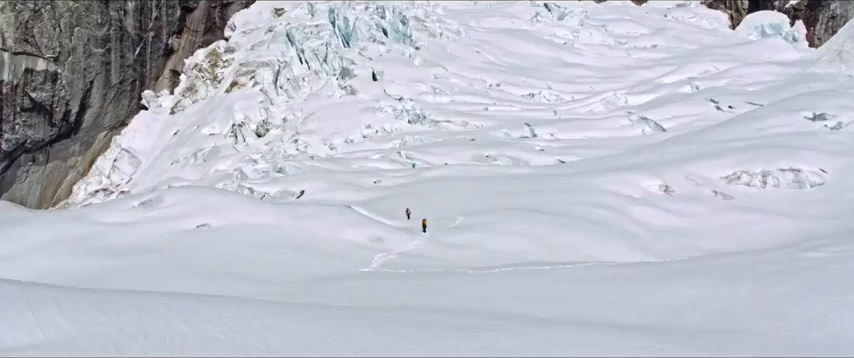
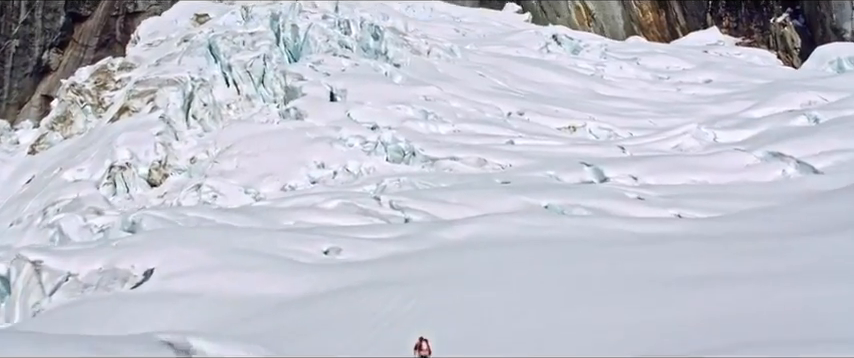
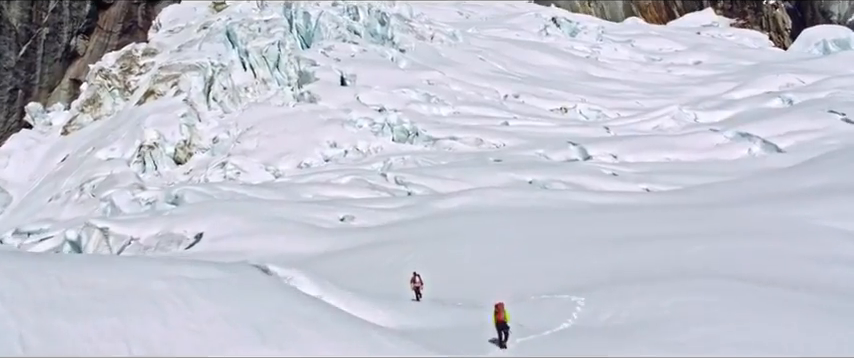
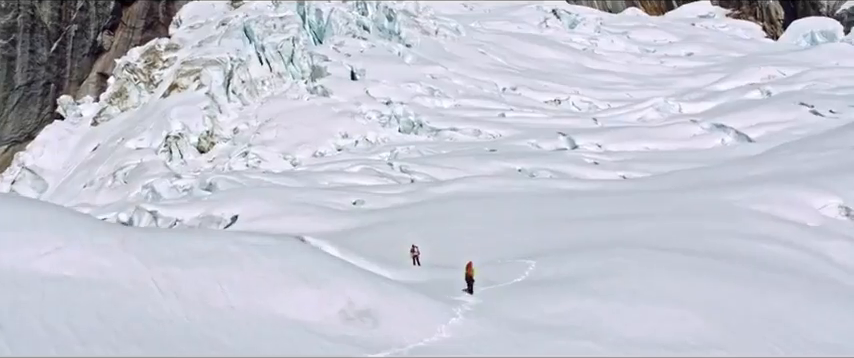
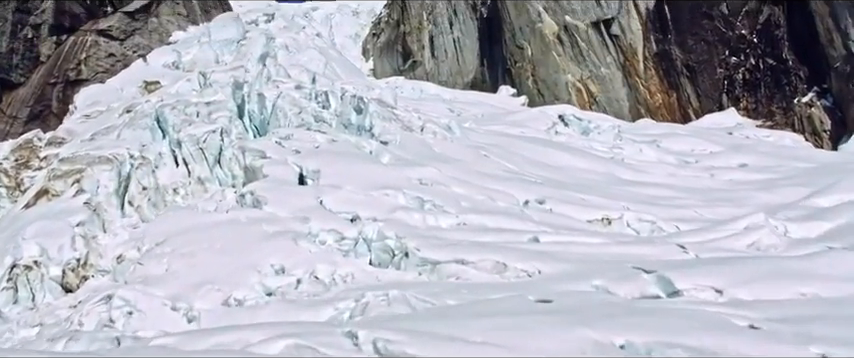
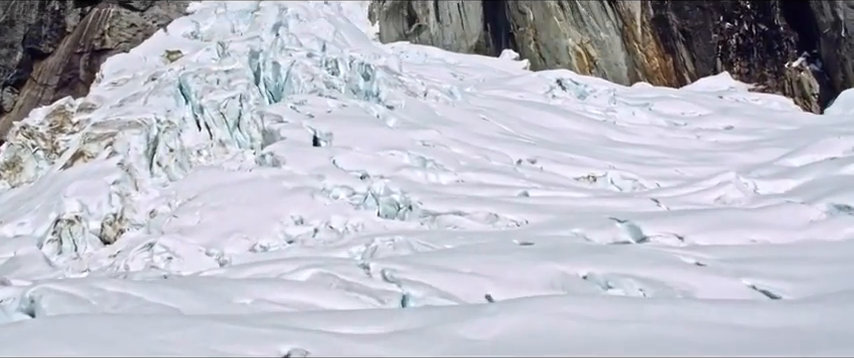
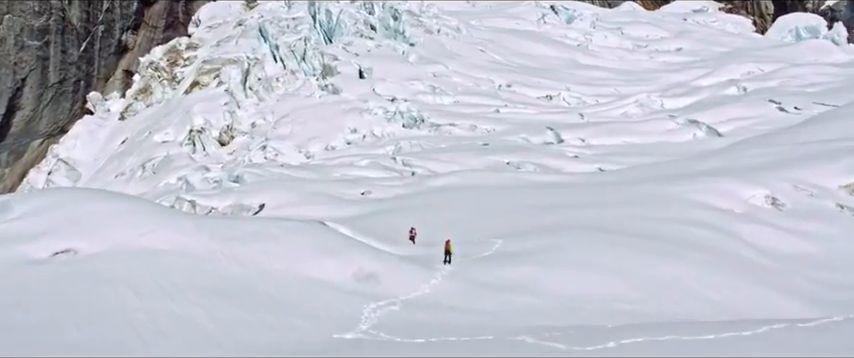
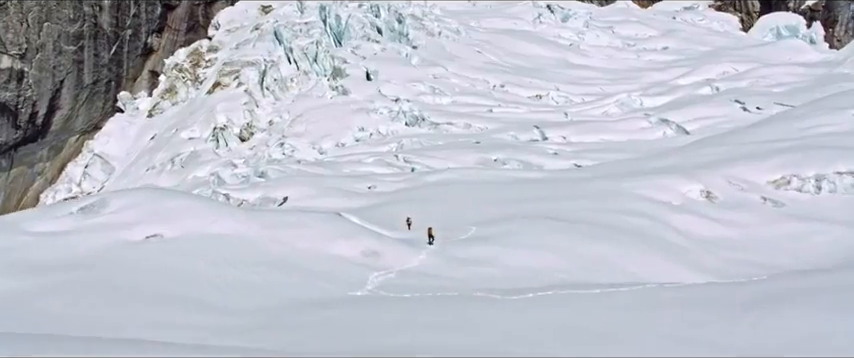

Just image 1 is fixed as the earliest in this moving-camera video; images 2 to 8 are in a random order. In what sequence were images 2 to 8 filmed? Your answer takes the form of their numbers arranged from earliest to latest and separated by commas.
8, 7, 4, 3, 2, 6, 5
